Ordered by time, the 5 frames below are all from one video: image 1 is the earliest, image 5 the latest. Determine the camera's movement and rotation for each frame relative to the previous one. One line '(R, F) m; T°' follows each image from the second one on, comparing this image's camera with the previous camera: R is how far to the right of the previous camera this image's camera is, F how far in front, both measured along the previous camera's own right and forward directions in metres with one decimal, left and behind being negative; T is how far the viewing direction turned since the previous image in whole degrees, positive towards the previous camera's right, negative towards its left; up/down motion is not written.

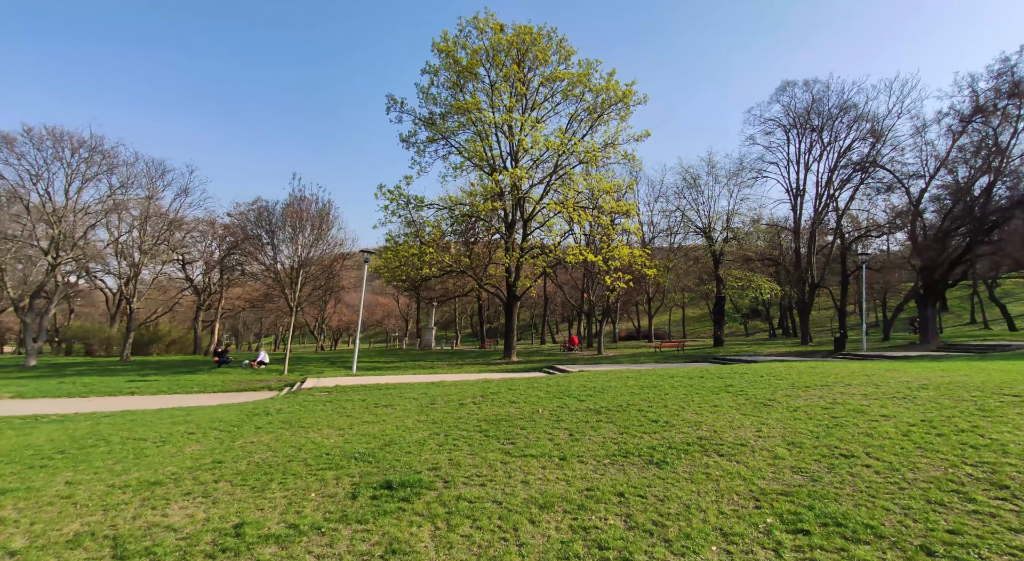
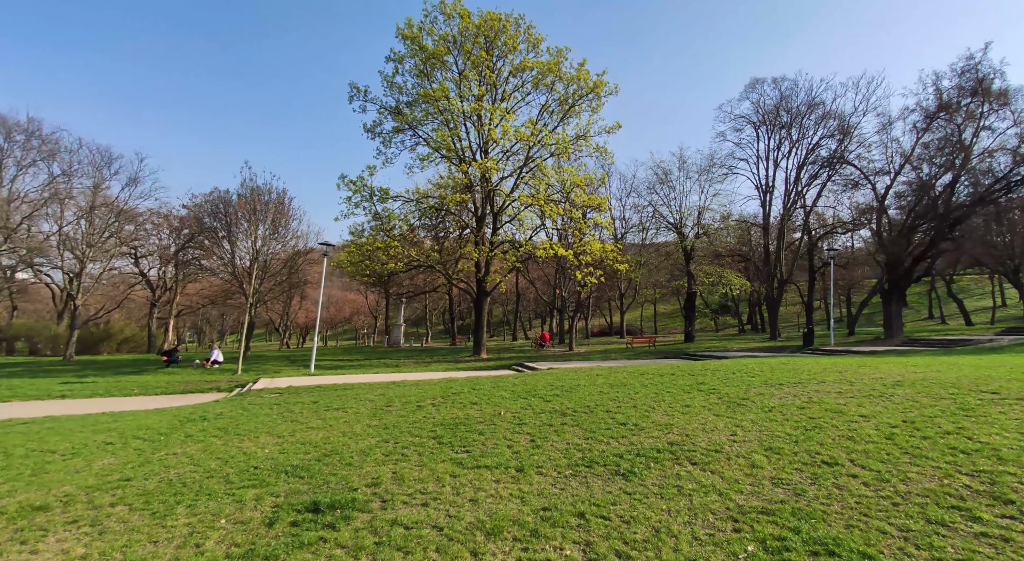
(+0.2, +0.6) m; +3°
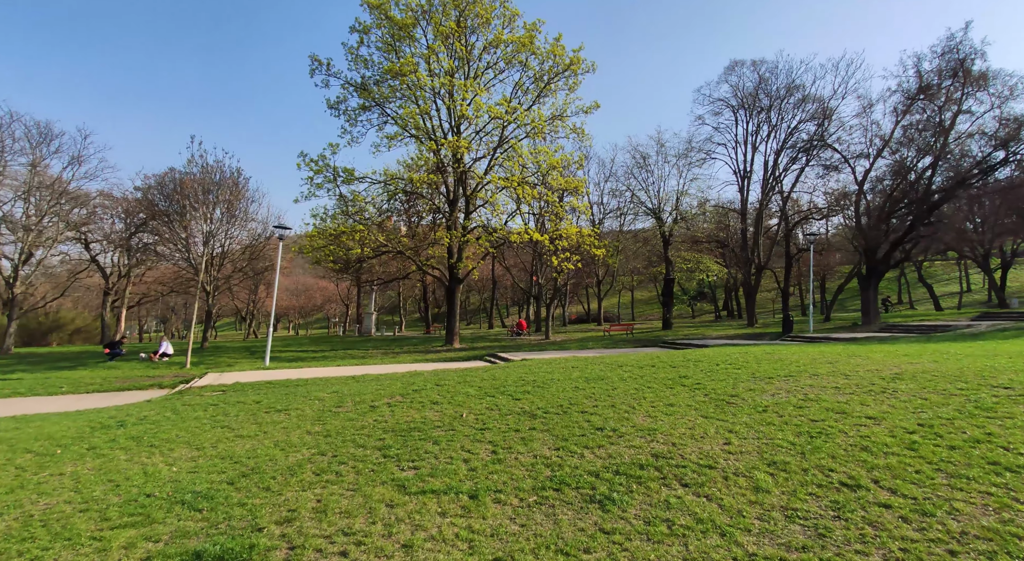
(+0.2, +1.0) m; +2°
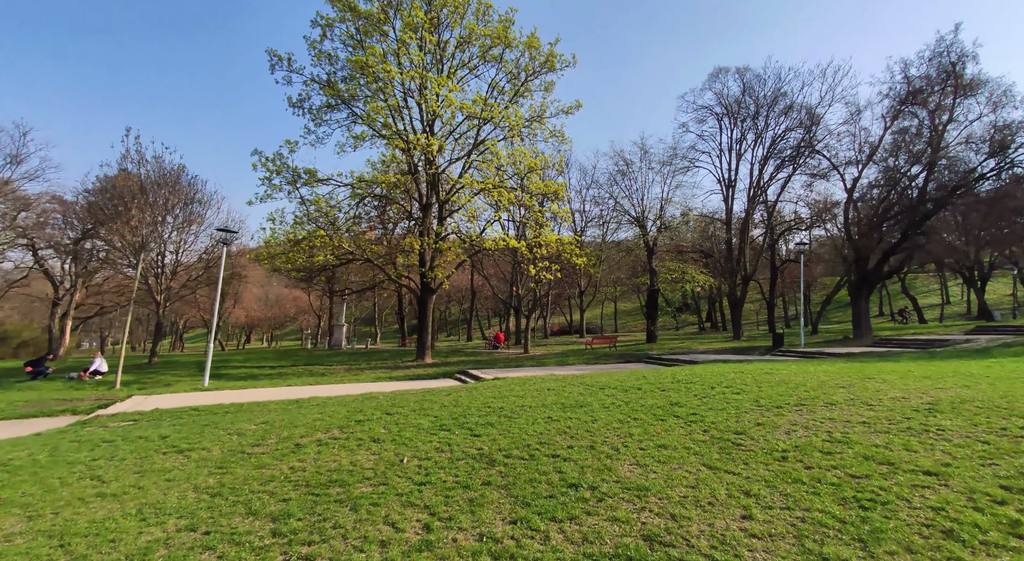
(+0.3, +1.4) m; +2°
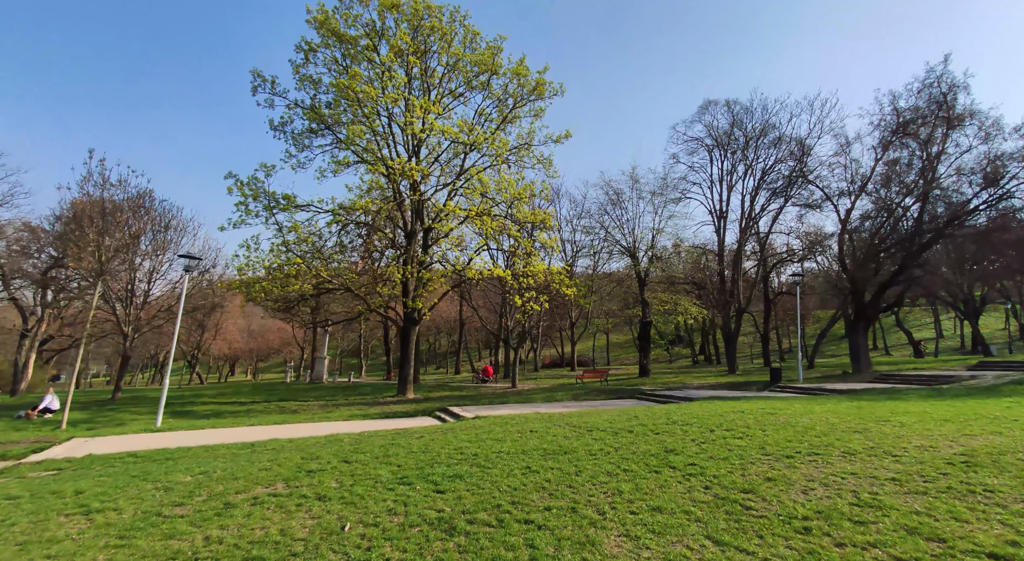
(+0.2, +0.8) m; +1°
